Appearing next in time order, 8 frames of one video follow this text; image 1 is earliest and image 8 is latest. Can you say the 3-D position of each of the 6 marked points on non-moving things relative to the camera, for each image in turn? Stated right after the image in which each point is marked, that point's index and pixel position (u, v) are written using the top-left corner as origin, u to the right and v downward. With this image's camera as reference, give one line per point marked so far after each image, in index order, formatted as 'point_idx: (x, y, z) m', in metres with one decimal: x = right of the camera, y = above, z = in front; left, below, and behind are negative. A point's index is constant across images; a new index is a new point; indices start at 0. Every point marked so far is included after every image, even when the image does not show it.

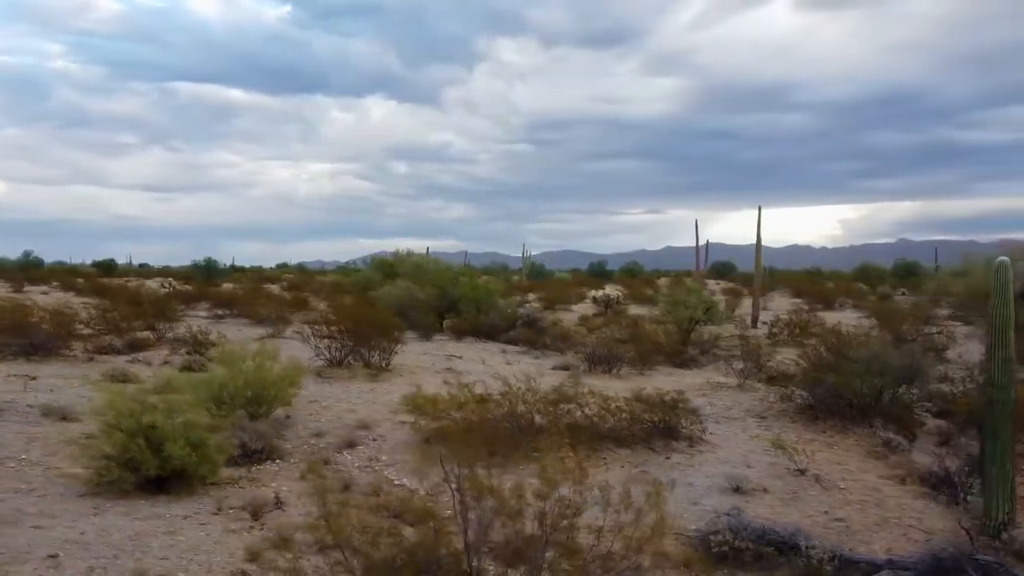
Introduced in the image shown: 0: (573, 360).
0: (+1.0, -1.2, +12.7) m
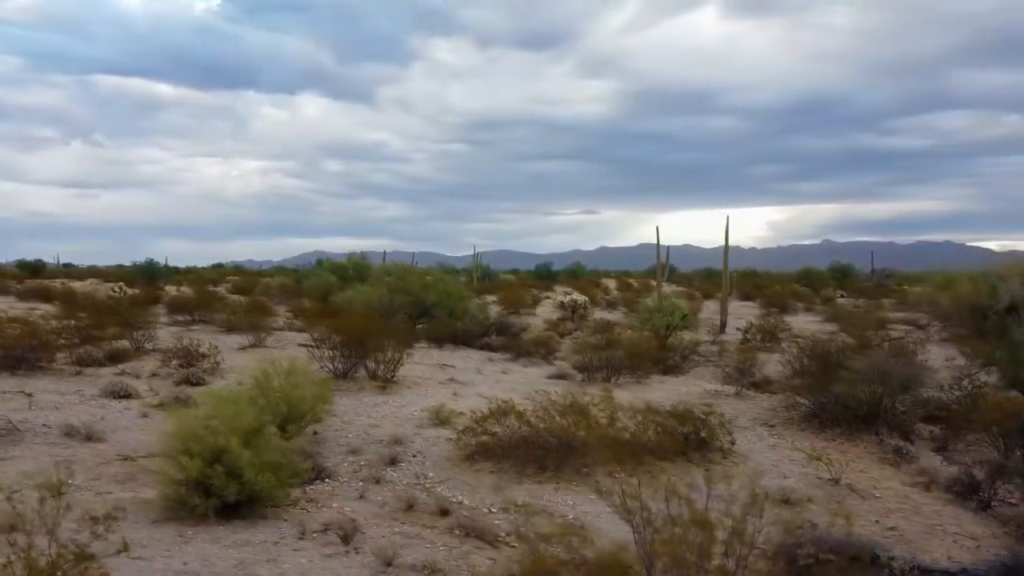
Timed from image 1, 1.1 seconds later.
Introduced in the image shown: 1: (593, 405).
0: (+0.8, -1.3, +12.9) m
1: (+0.8, -1.2, +8.0) m
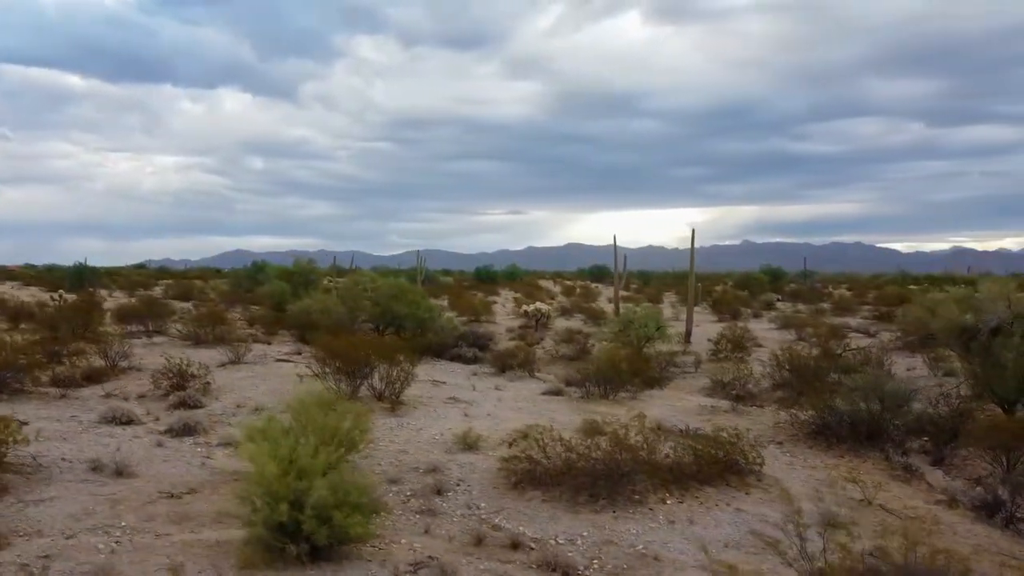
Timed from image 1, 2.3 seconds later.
0: (+0.7, -1.6, +13.0) m
1: (+1.1, -1.4, +8.1) m
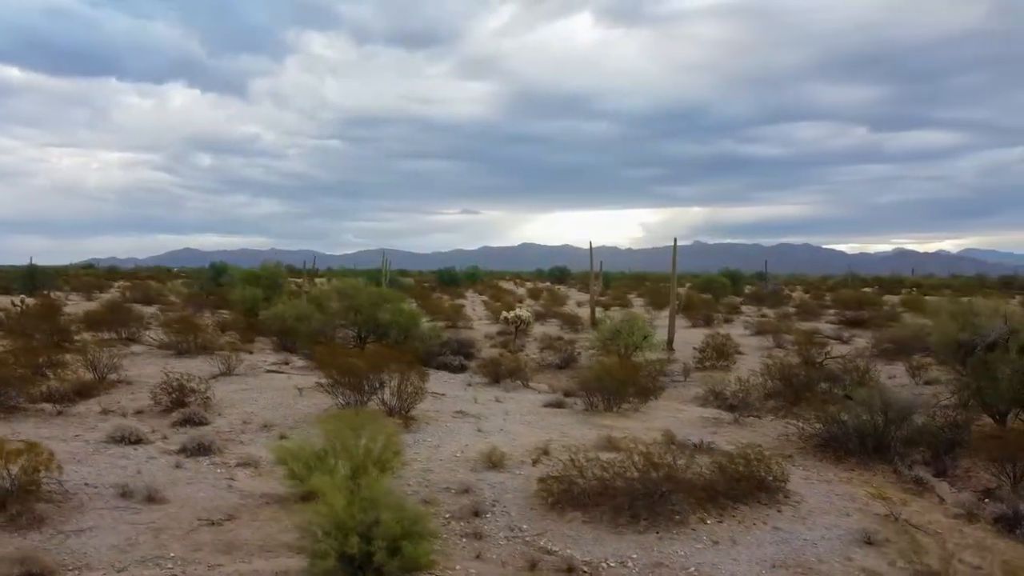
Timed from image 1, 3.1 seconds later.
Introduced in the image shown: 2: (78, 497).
0: (+0.7, -1.7, +13.1) m
1: (+1.4, -1.6, +8.2) m
2: (-3.5, -1.7, +6.5) m
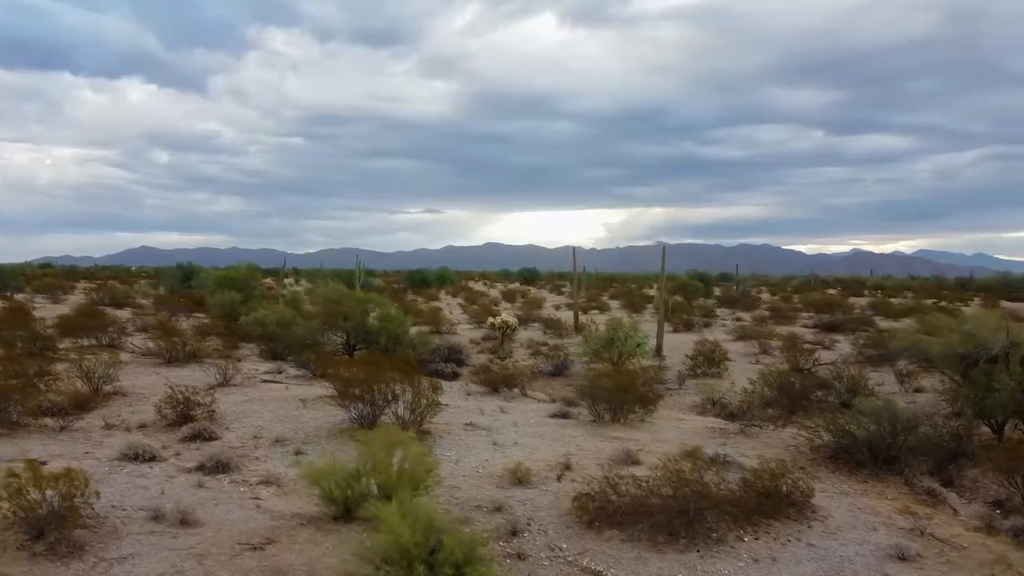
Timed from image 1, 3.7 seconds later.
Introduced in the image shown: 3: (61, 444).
0: (+0.7, -1.9, +13.1) m
1: (+1.6, -1.8, +8.3) m
2: (-3.1, -1.8, +6.4) m
3: (-5.1, -1.8, +9.3) m
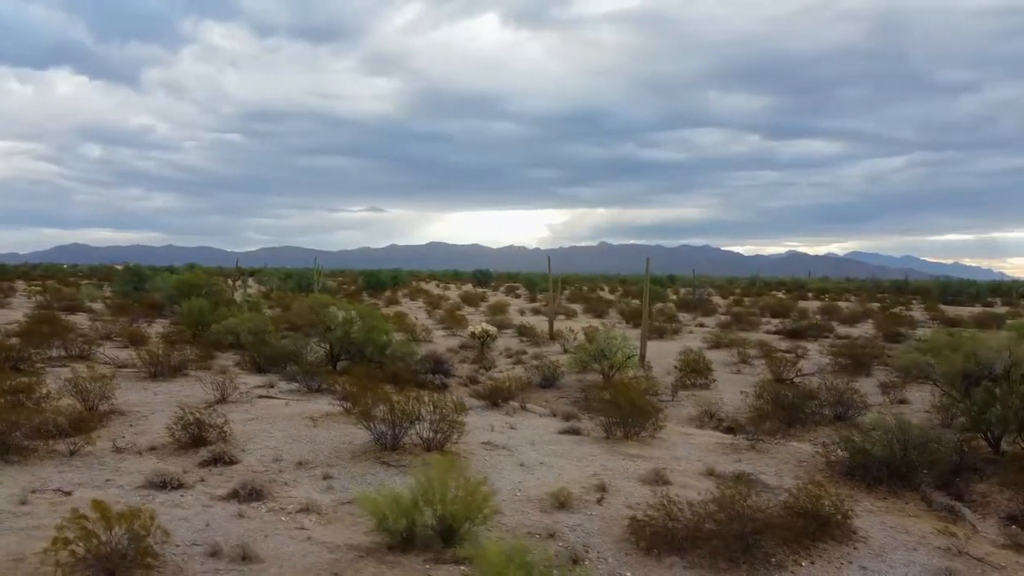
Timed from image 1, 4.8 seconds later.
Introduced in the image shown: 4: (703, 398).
0: (+0.8, -2.2, +13.2) m
1: (+2.0, -2.0, +8.5) m
2: (-2.6, -2.1, +6.2) m
3: (-4.8, -2.0, +9.0) m
4: (+3.6, -2.1, +15.4) m
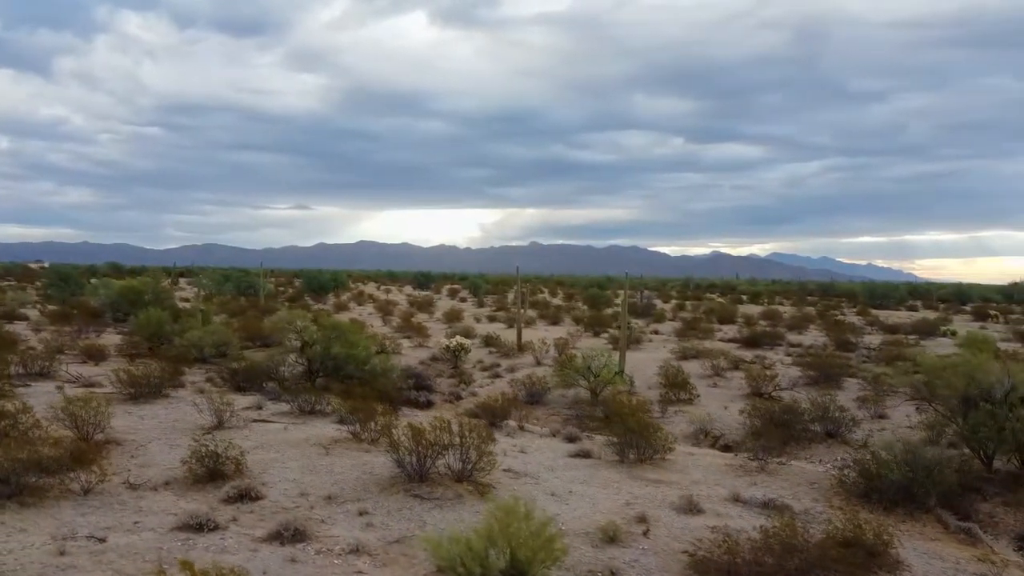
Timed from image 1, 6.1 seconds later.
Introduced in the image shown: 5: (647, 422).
0: (+0.8, -2.5, +13.2) m
1: (+2.5, -2.4, +8.6) m
2: (-1.9, -2.4, +6.0) m
3: (-4.3, -2.3, +8.5) m
4: (+3.5, -2.4, +15.7) m
5: (+2.4, -2.4, +14.7) m
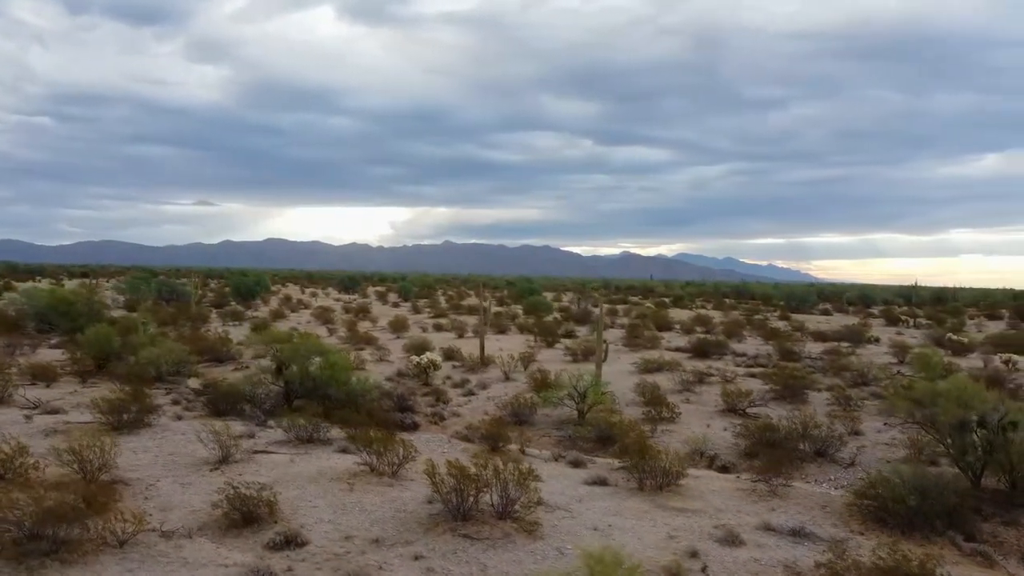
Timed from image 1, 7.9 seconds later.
0: (+1.0, -2.9, +13.4) m
1: (+3.1, -2.8, +8.9) m
2: (-1.0, -2.9, +5.9) m
3: (-3.6, -2.8, +8.2) m
4: (+3.3, -2.9, +16.1) m
5: (+2.4, -2.9, +14.9) m
